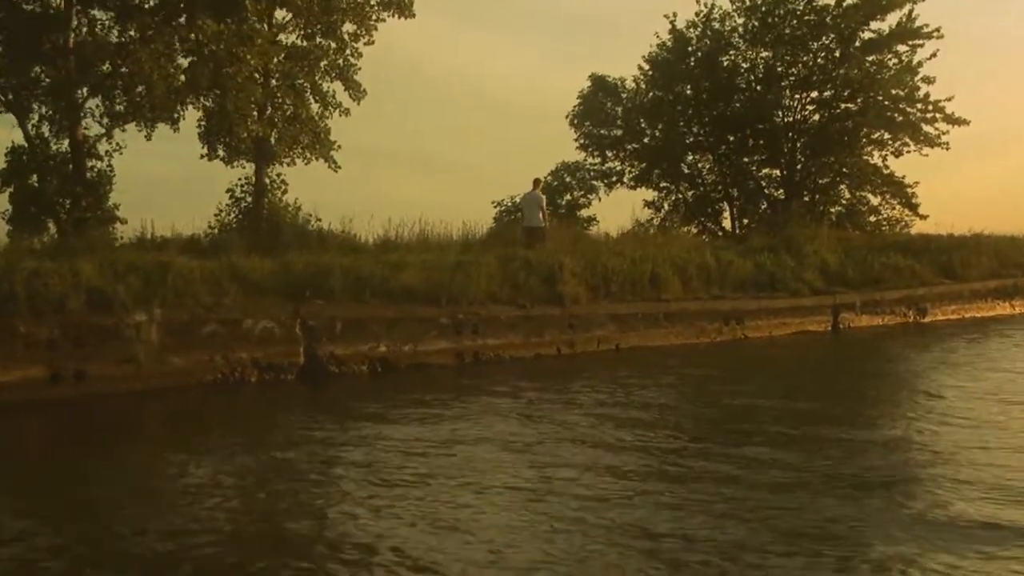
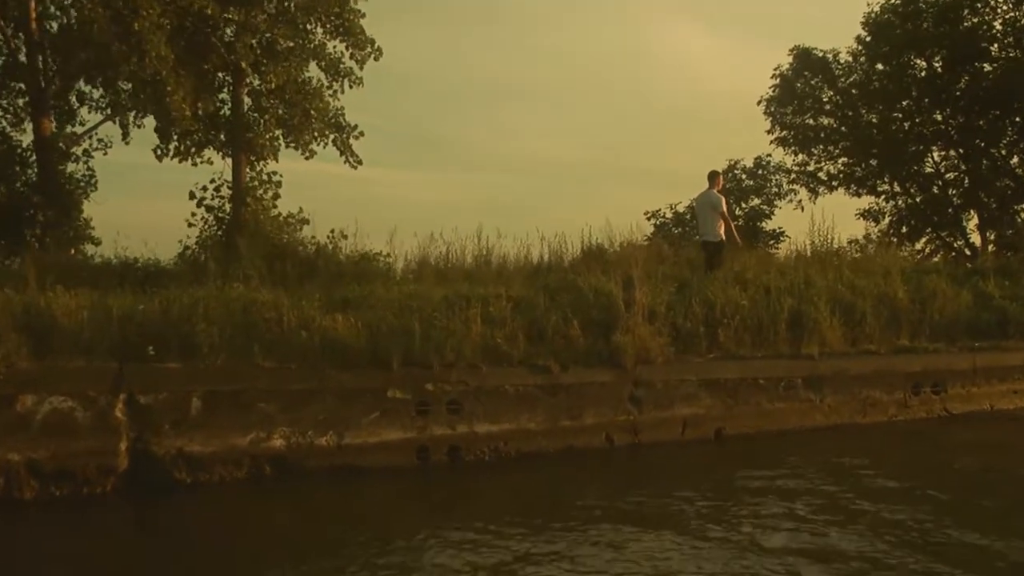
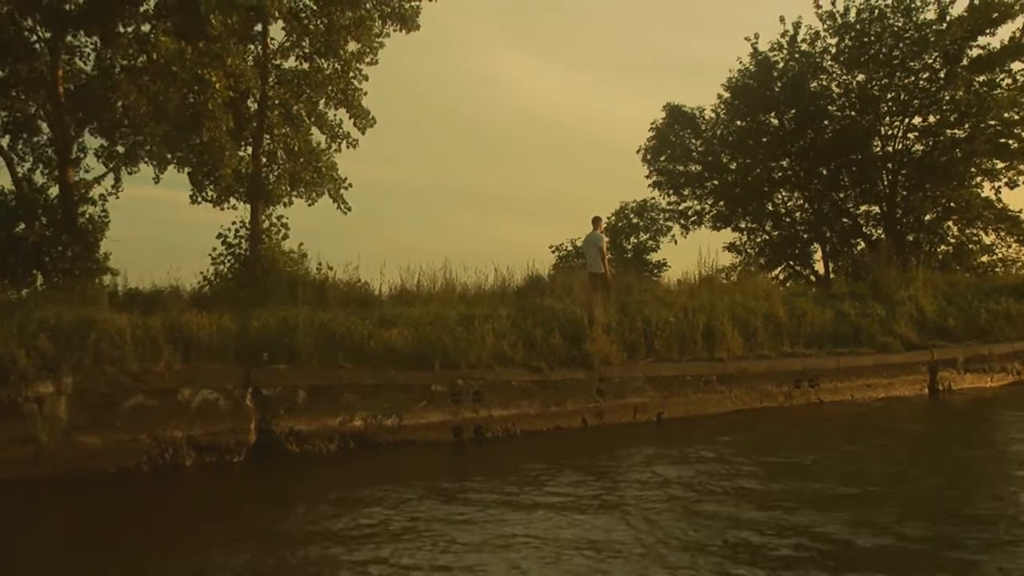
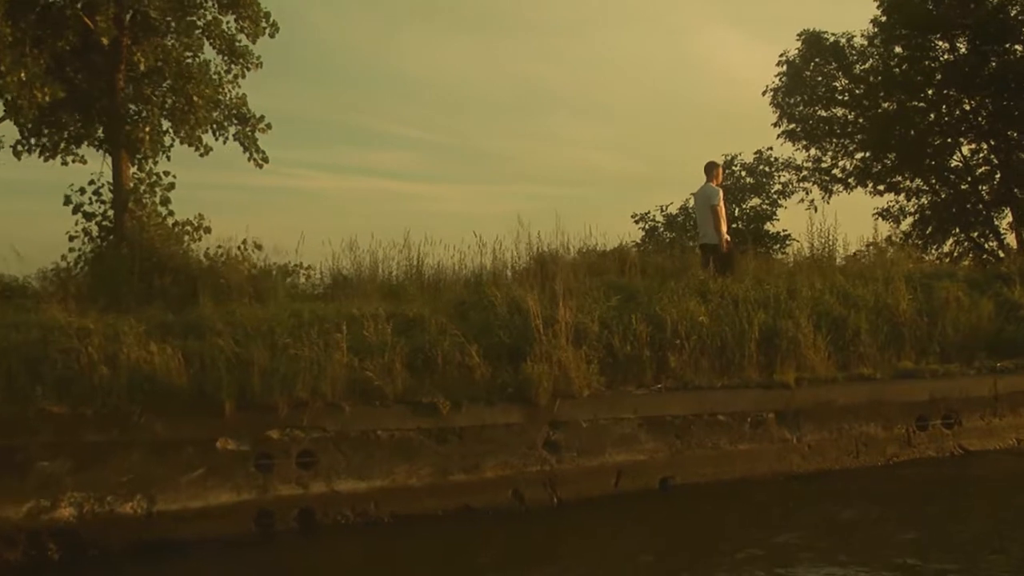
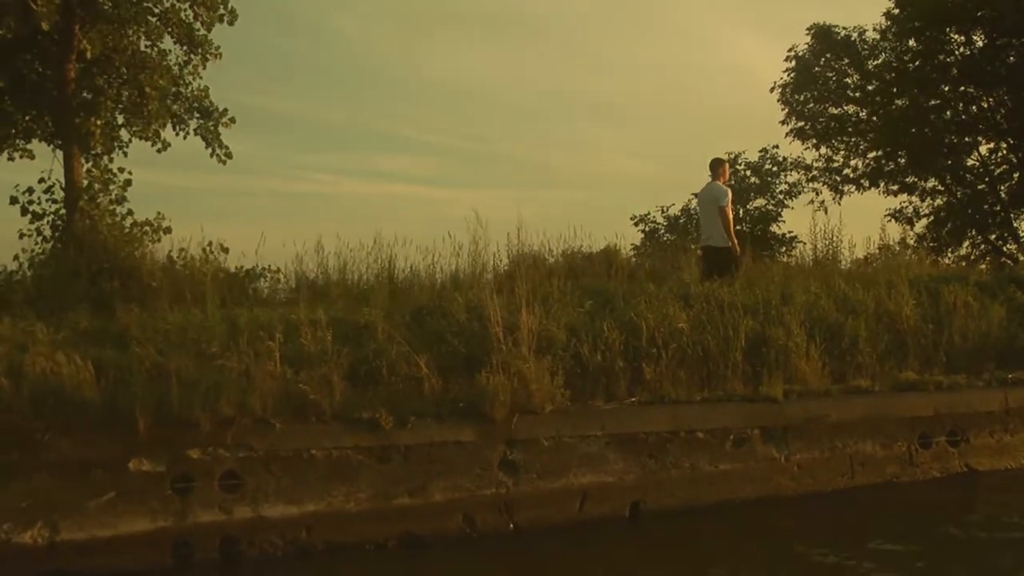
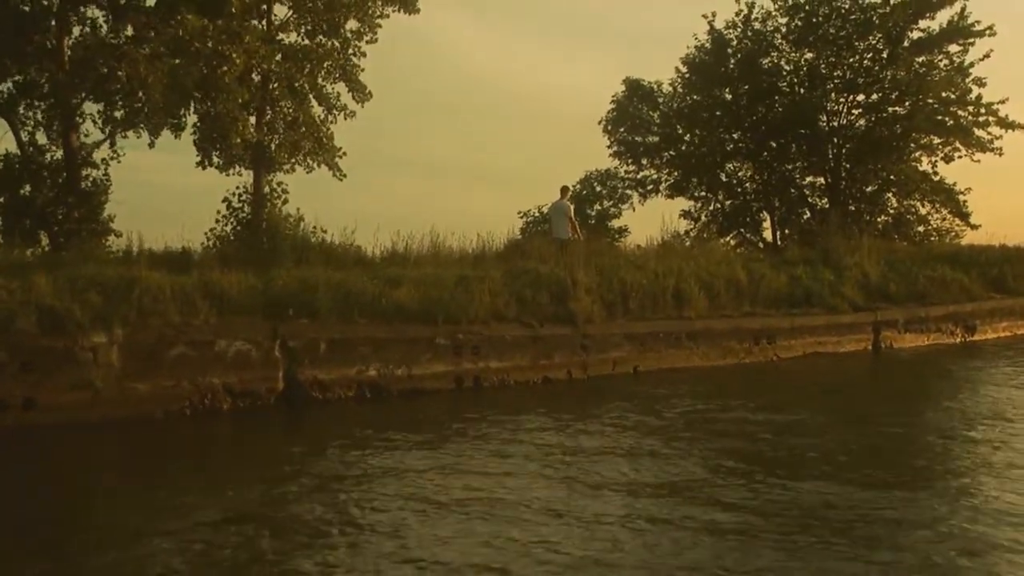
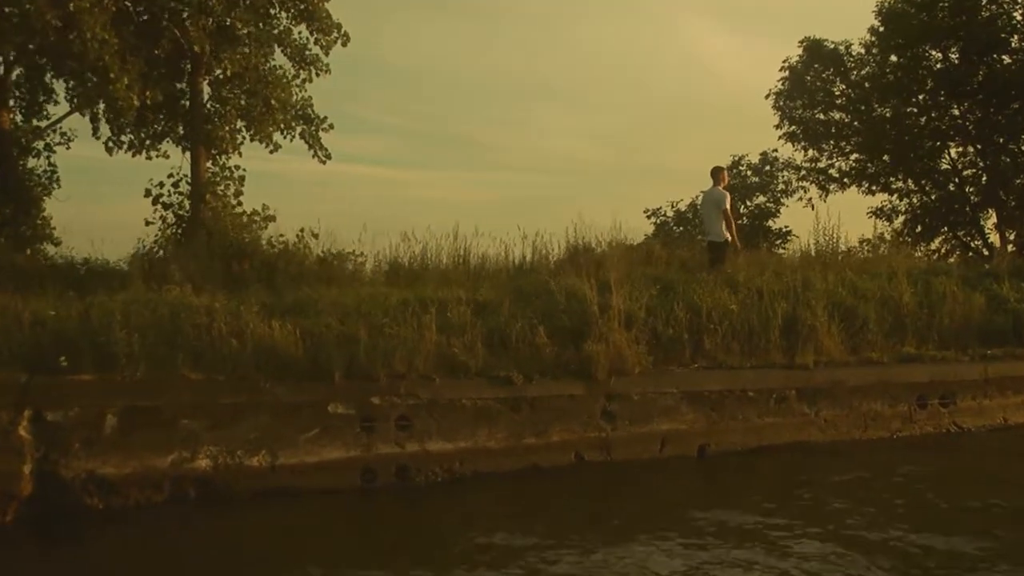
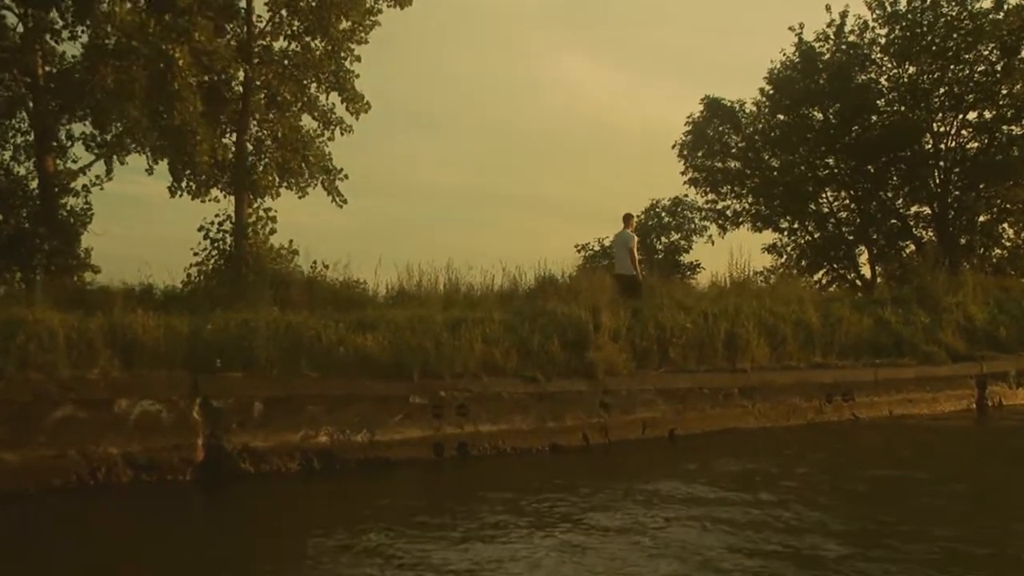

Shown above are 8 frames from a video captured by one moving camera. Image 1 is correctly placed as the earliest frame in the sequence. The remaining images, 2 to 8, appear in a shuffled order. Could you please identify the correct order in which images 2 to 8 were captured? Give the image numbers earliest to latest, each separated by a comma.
6, 3, 8, 2, 7, 4, 5
